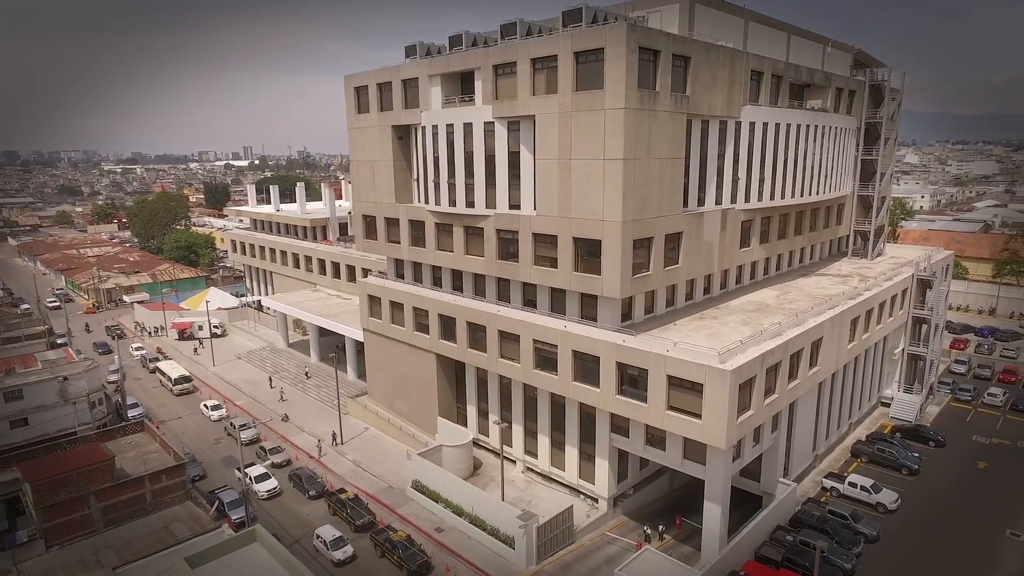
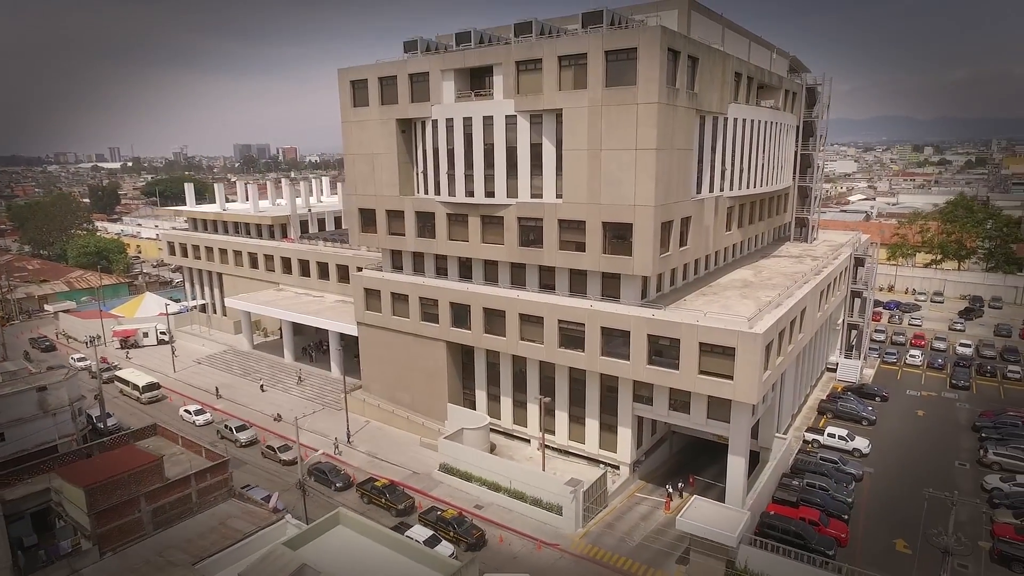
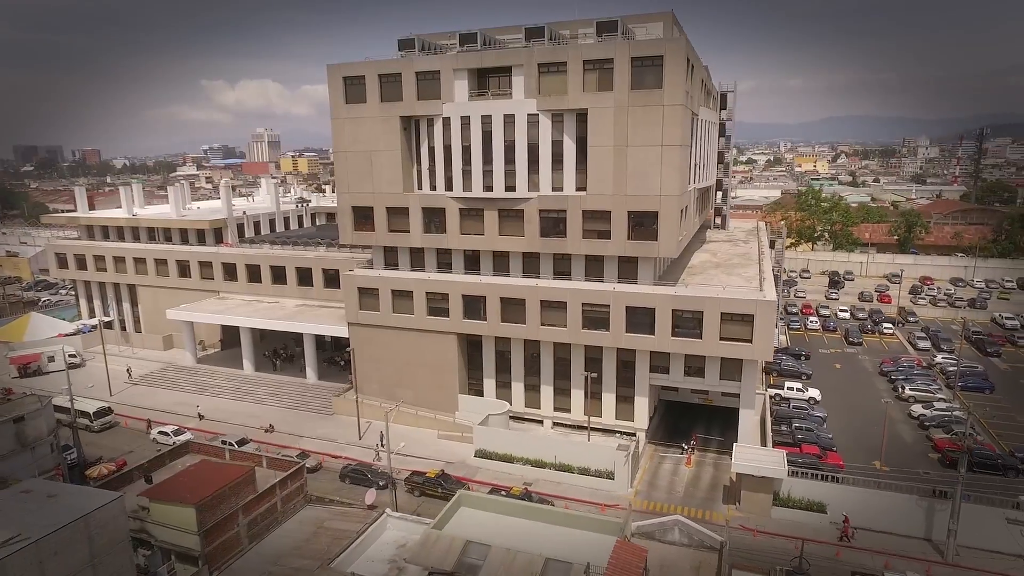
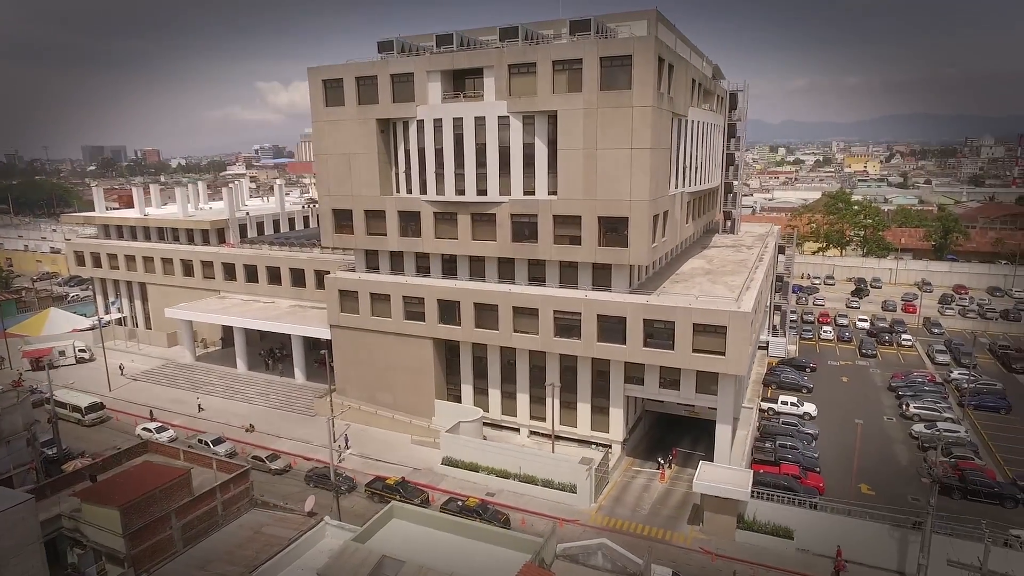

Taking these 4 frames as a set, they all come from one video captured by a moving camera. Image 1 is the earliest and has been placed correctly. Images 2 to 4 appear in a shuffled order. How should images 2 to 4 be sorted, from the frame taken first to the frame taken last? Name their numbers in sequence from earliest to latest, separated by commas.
2, 4, 3
